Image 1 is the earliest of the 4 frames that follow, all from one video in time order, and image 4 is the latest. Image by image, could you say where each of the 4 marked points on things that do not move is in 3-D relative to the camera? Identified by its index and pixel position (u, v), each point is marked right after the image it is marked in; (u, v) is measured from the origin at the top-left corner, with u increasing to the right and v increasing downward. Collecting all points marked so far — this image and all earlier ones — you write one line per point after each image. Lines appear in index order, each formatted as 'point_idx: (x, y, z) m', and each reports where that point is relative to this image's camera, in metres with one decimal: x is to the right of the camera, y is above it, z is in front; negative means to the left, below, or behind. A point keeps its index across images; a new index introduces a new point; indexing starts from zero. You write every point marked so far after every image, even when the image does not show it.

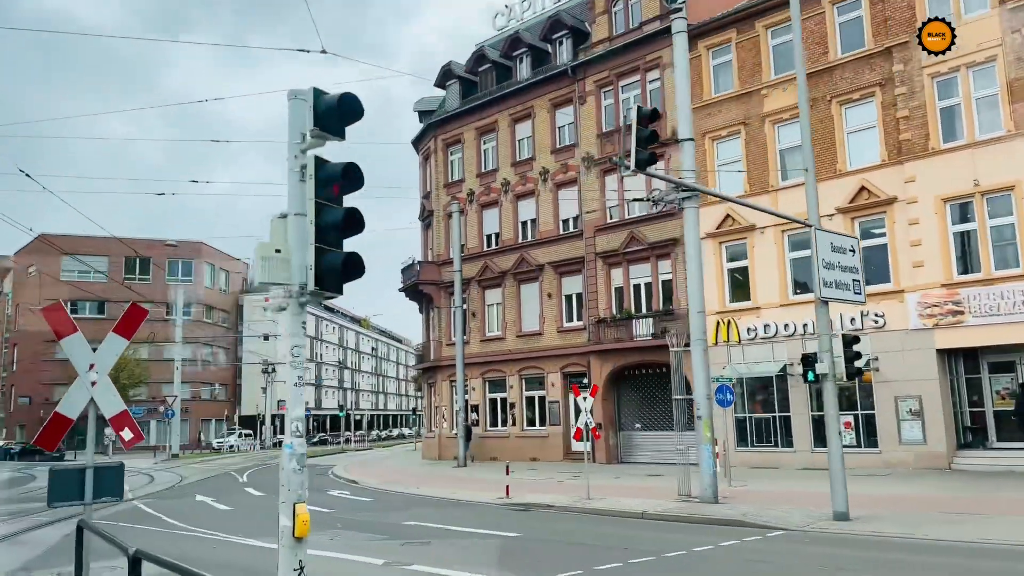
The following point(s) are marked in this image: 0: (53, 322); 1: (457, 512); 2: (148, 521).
0: (-3.4, -0.3, +6.3) m
1: (-1.0, -4.3, +16.4) m
2: (-7.0, -4.5, +16.4) m
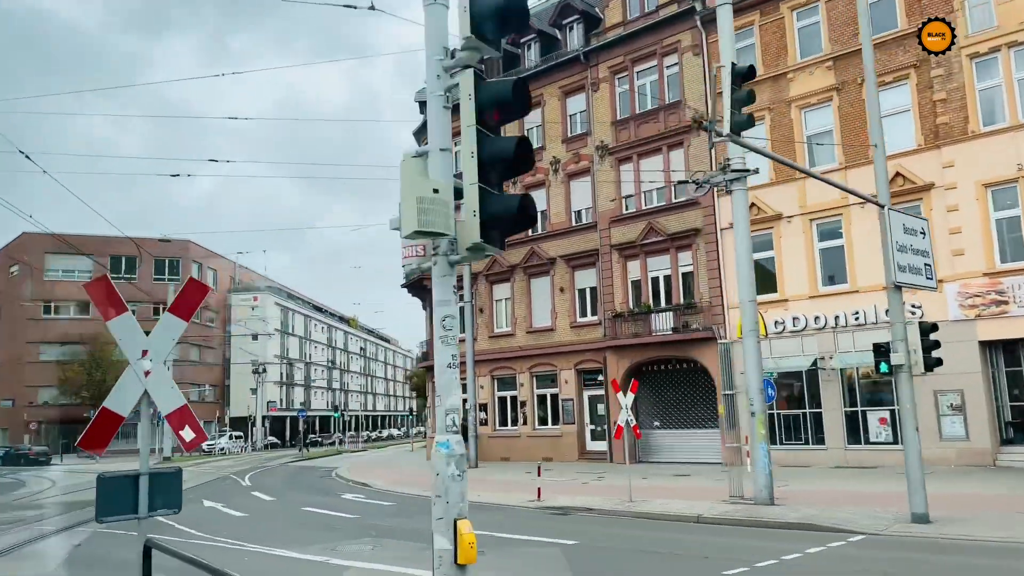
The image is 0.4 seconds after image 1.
0: (-2.5, -0.1, +5.2) m
1: (-0.4, -4.1, +15.4) m
2: (-6.3, -4.3, +15.2) m
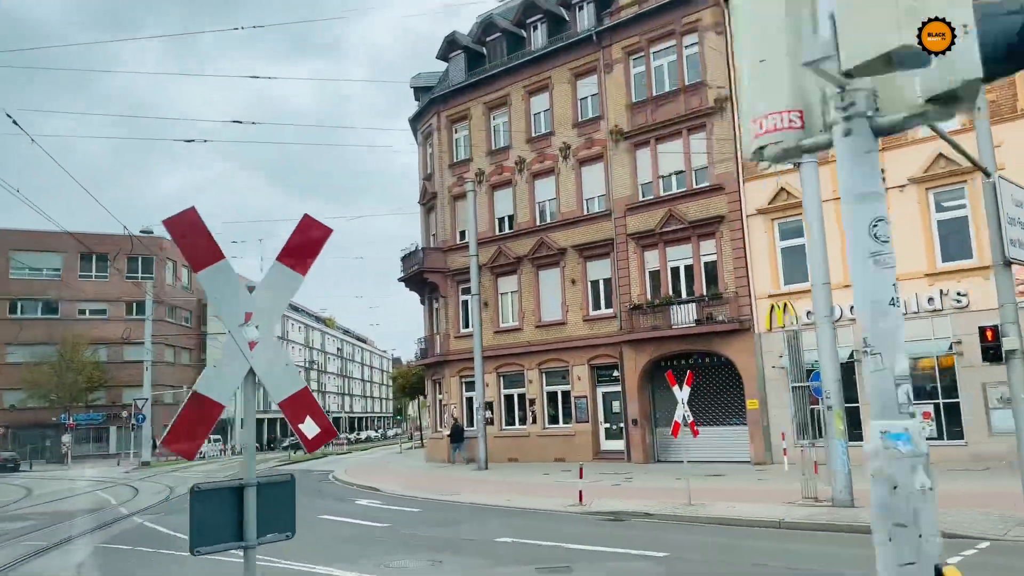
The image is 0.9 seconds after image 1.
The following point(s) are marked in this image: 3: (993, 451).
0: (-1.4, +0.2, +3.7) m
1: (+0.4, -3.8, +13.9) m
2: (-5.5, -4.1, +13.6) m
3: (+10.8, -3.6, +19.2) m
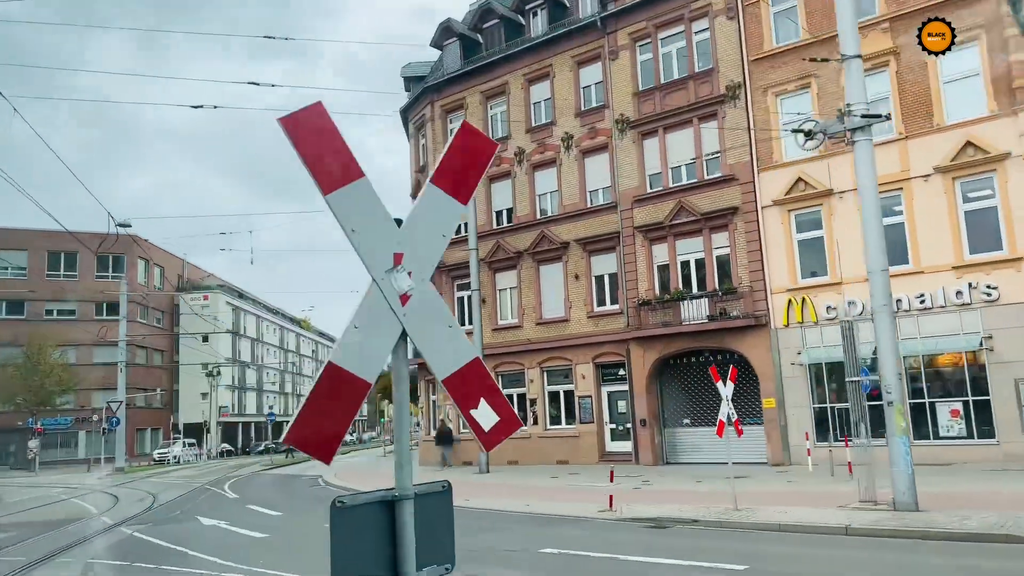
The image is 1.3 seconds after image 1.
0: (-0.5, +0.4, +2.5) m
1: (+0.9, -3.6, +12.8) m
2: (-5.0, -3.9, +12.3) m
3: (+11.1, -3.5, +18.4) m
